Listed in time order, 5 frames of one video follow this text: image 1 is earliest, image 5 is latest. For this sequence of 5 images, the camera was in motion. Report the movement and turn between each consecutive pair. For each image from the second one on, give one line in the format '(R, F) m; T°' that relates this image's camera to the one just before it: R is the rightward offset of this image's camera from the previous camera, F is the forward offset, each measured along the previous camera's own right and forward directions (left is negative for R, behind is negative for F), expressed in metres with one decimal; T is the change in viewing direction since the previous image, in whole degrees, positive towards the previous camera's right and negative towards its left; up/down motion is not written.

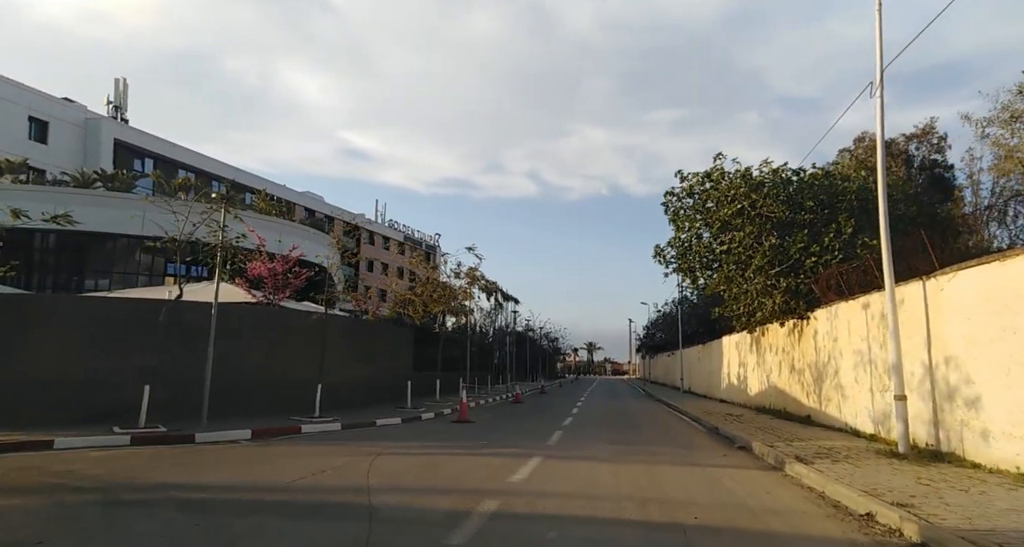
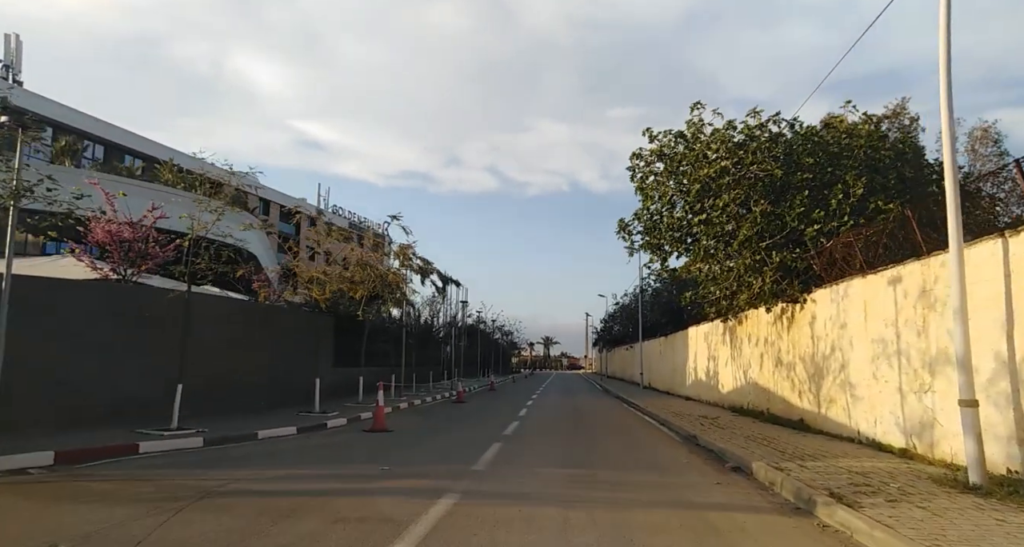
(+0.5, +2.8) m; +4°
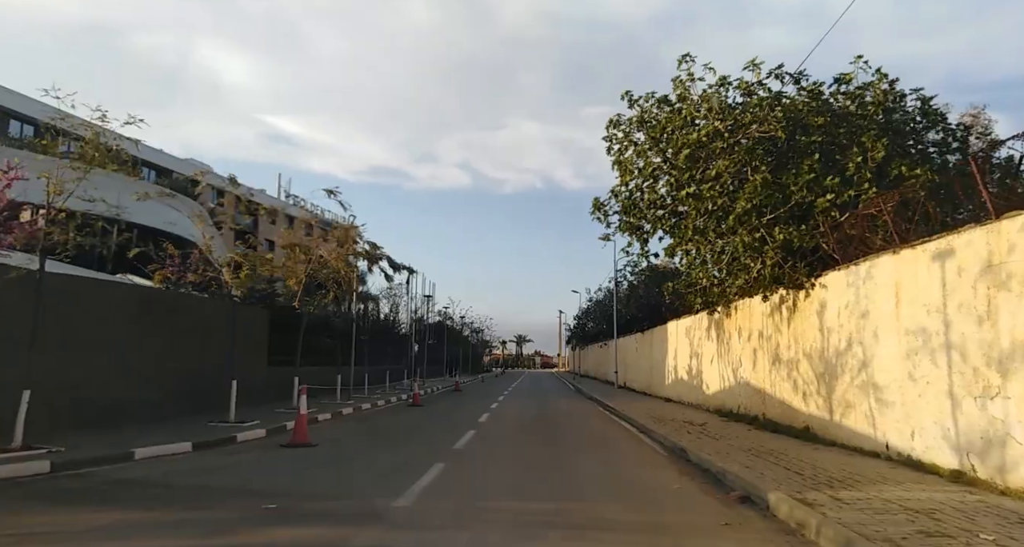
(+0.3, +1.9) m; +2°
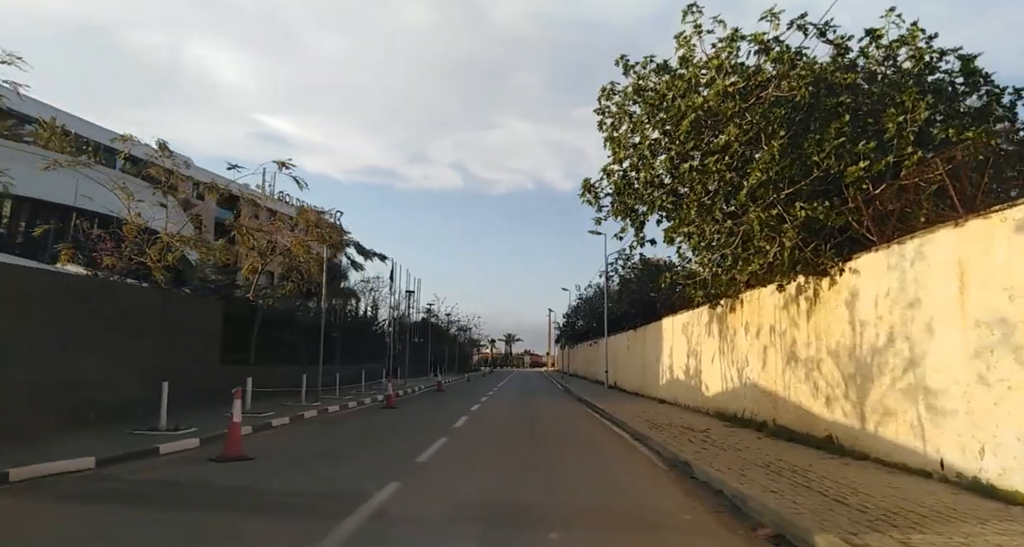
(+0.2, +1.4) m; +1°
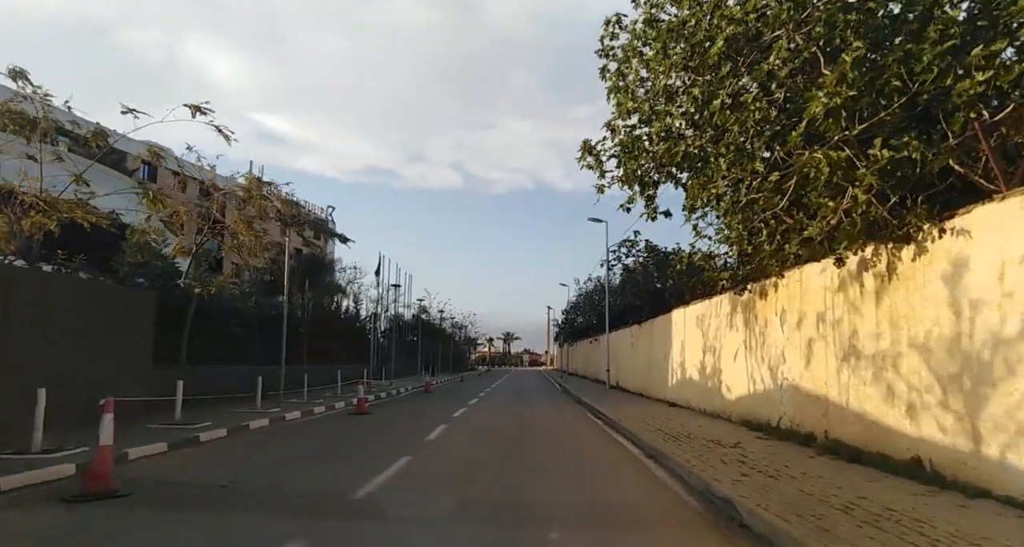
(+0.3, +2.1) m; 0°
